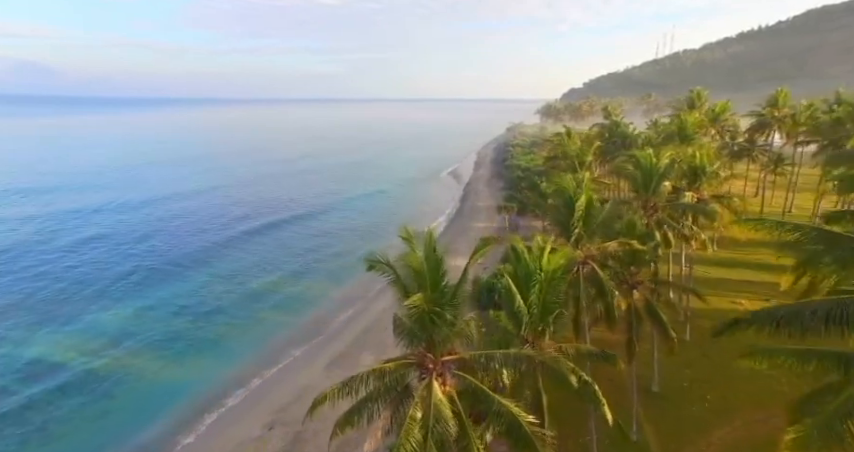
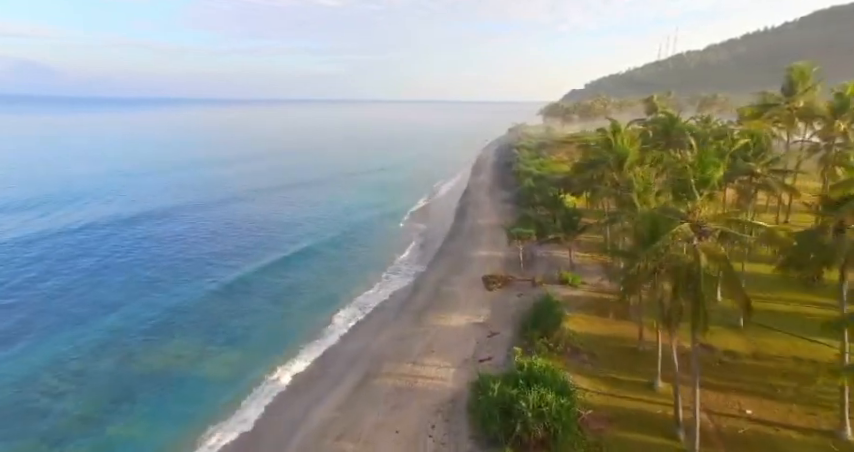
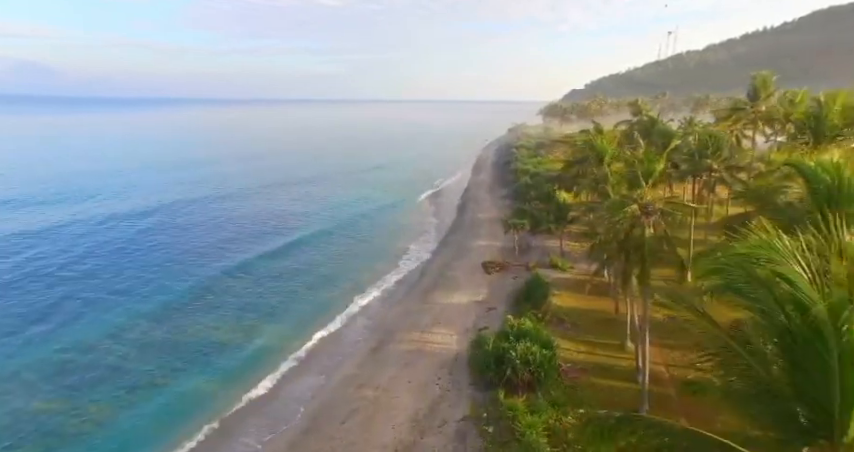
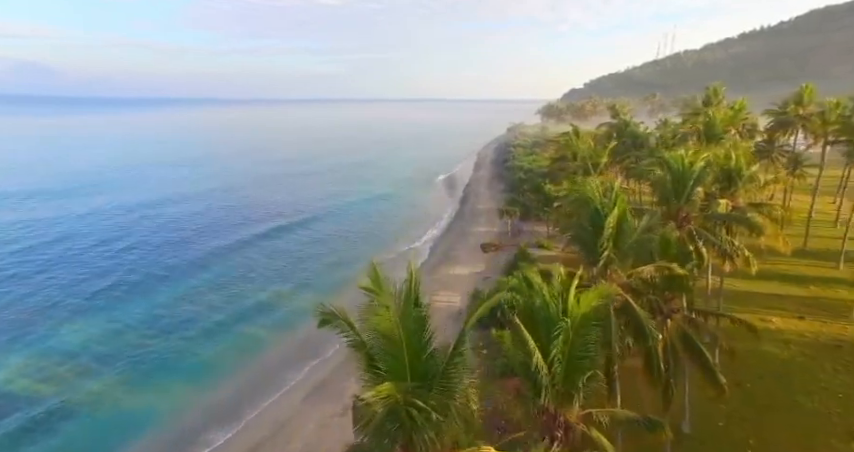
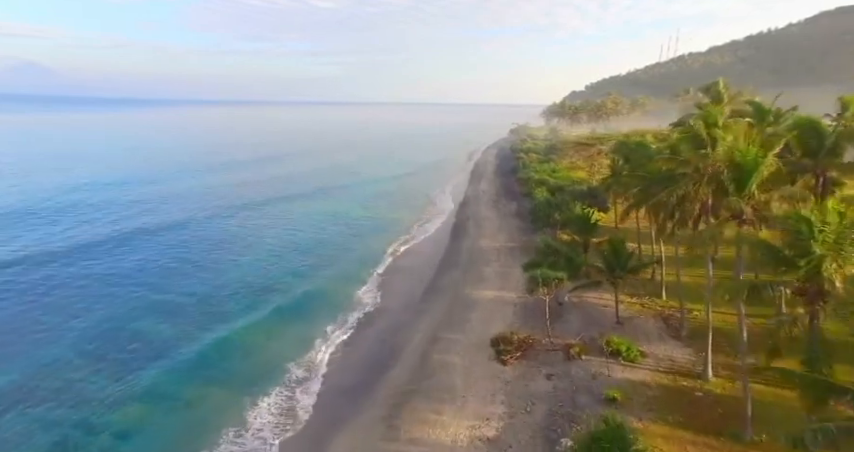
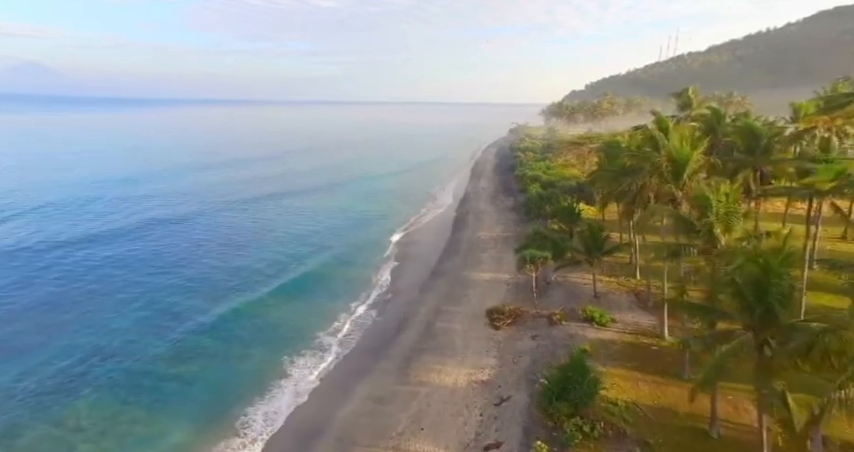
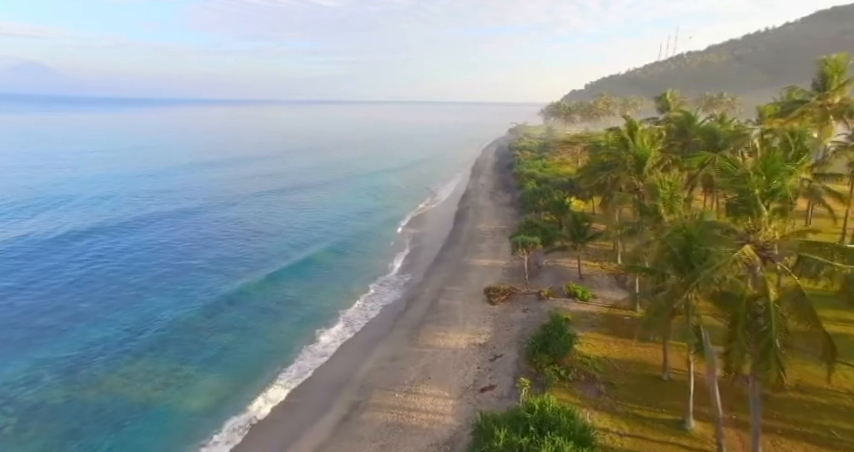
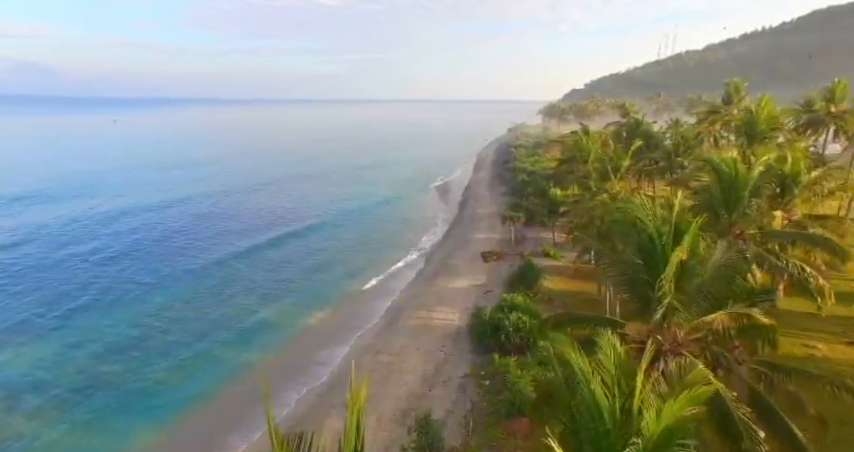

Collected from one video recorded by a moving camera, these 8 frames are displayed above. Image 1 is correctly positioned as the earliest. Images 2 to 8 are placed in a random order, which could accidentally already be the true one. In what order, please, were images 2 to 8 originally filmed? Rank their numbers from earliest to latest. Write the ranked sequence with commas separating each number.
4, 8, 3, 2, 7, 6, 5
